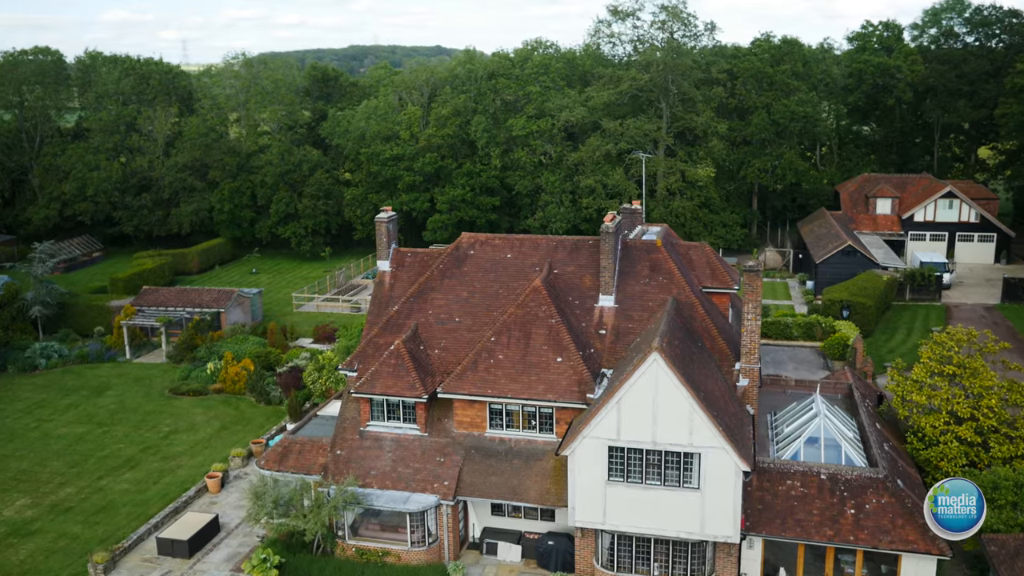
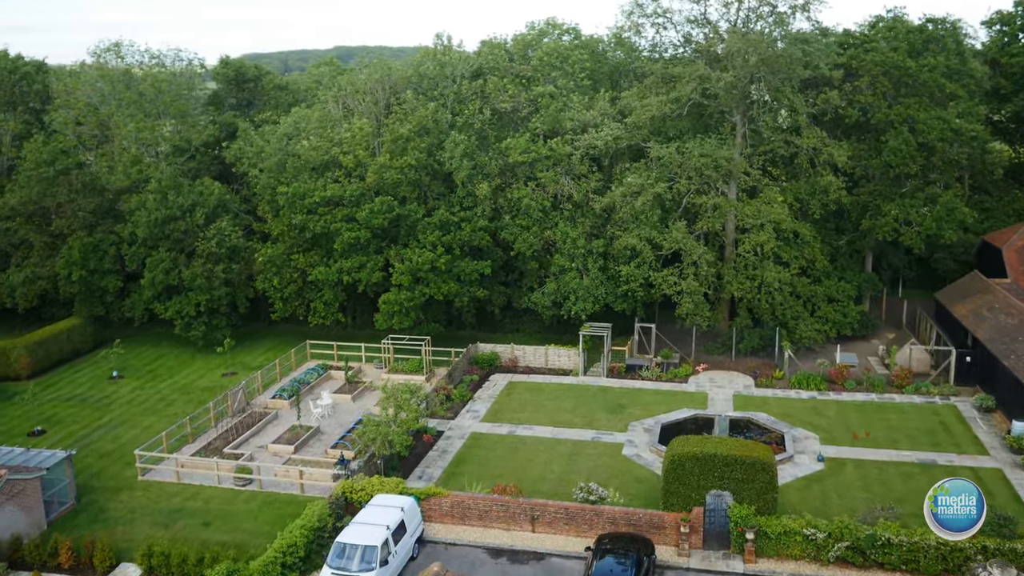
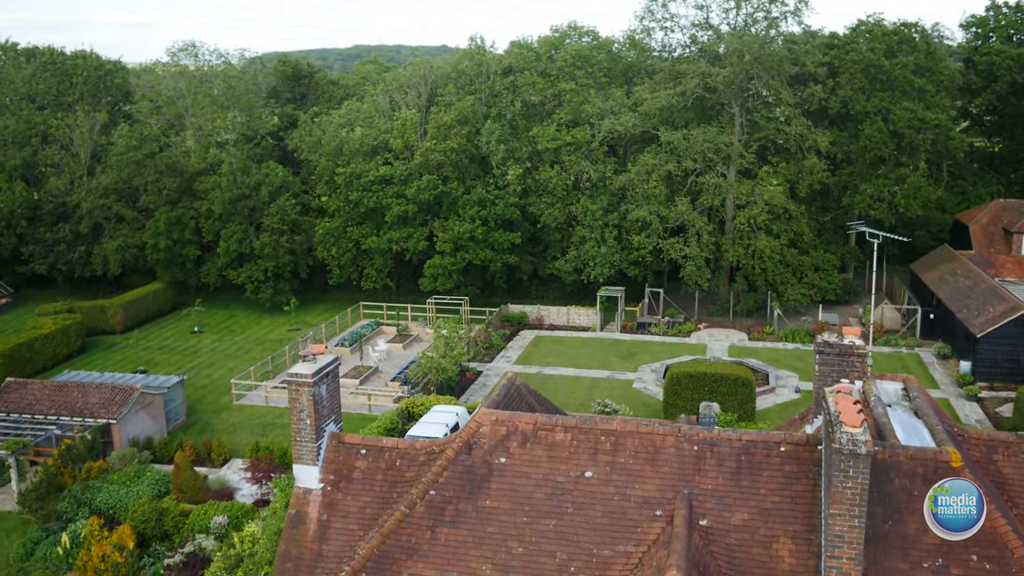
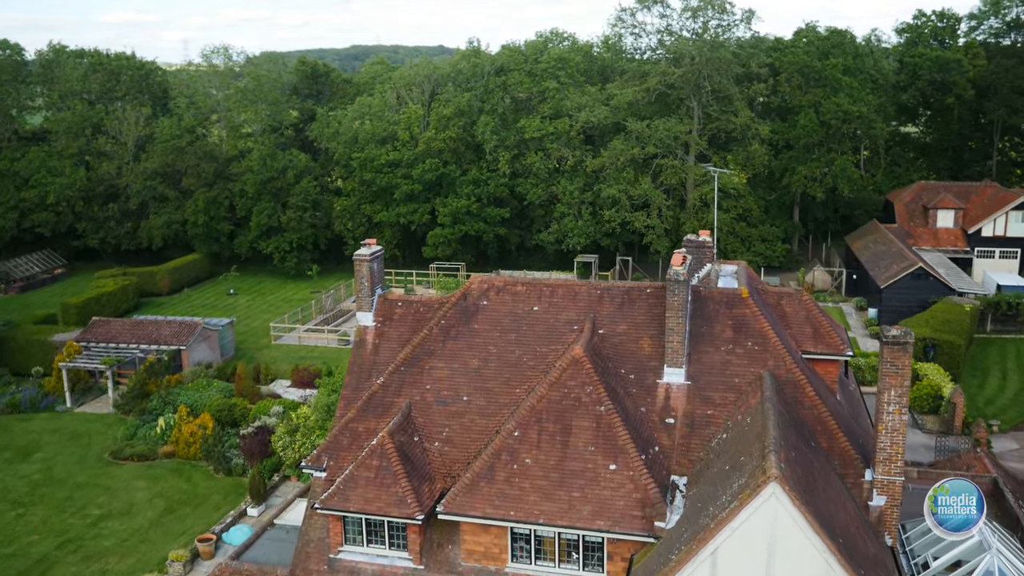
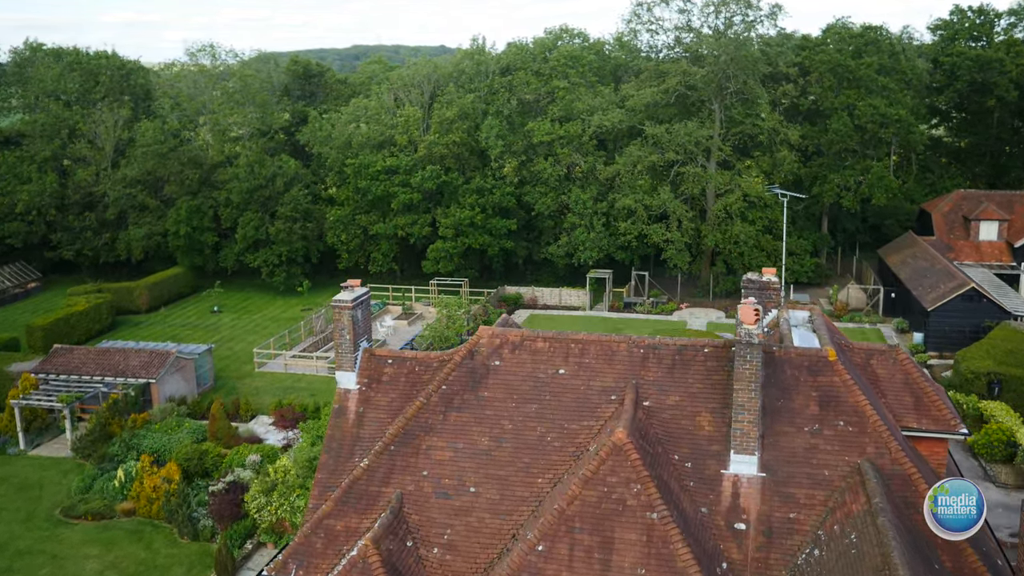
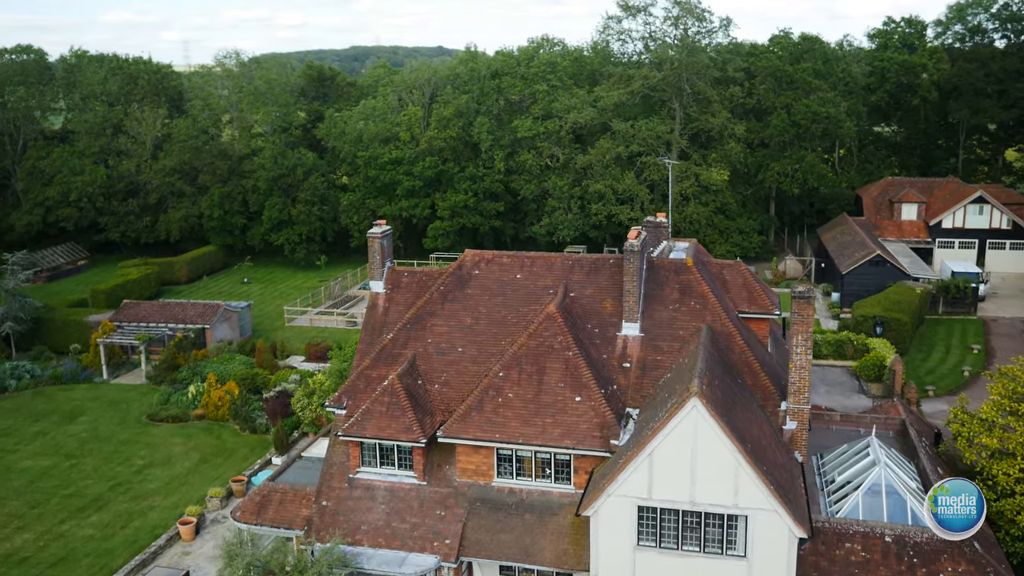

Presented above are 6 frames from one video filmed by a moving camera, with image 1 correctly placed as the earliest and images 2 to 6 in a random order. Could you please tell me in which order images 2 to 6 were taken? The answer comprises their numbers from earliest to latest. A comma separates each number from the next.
6, 4, 5, 3, 2
